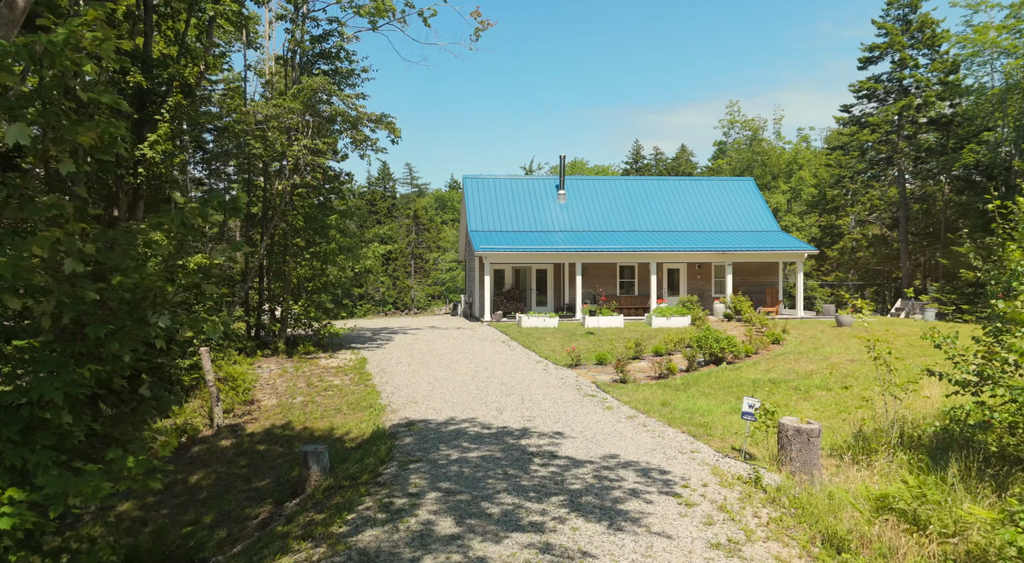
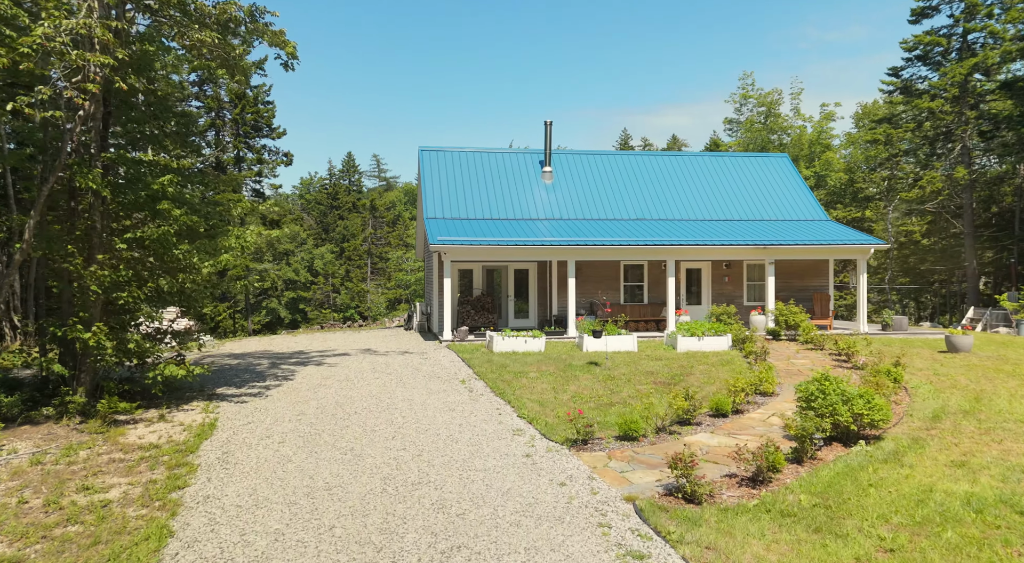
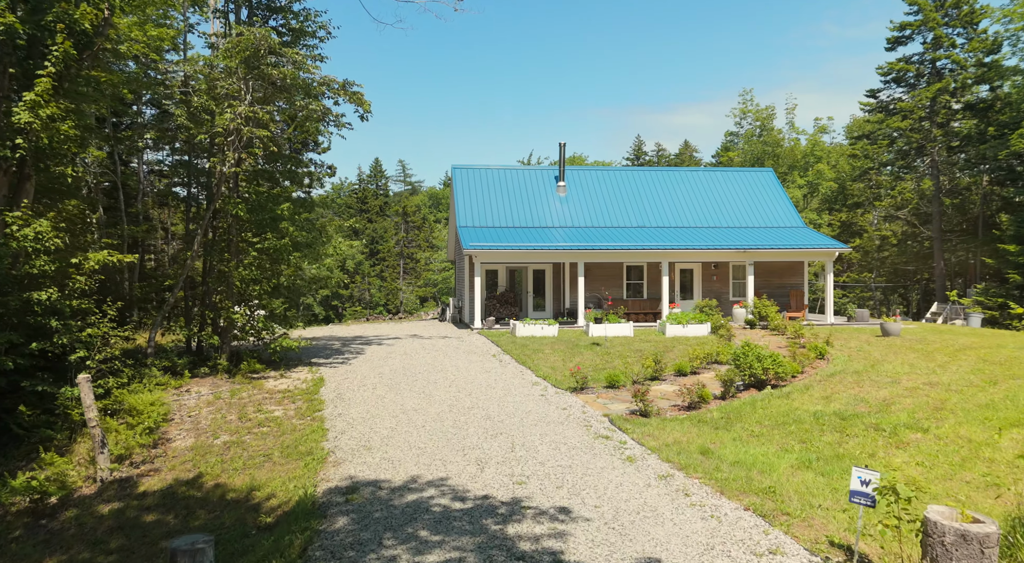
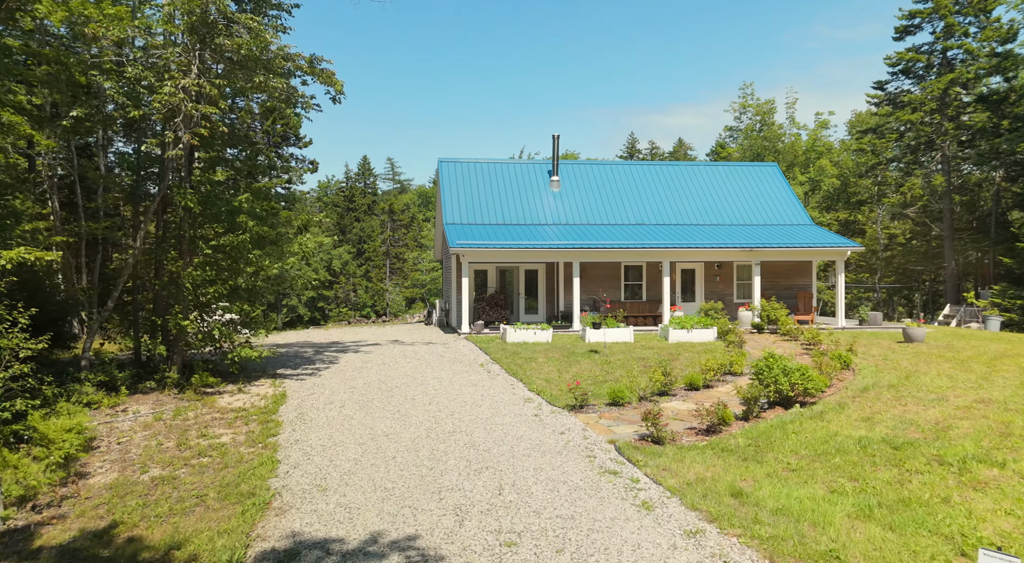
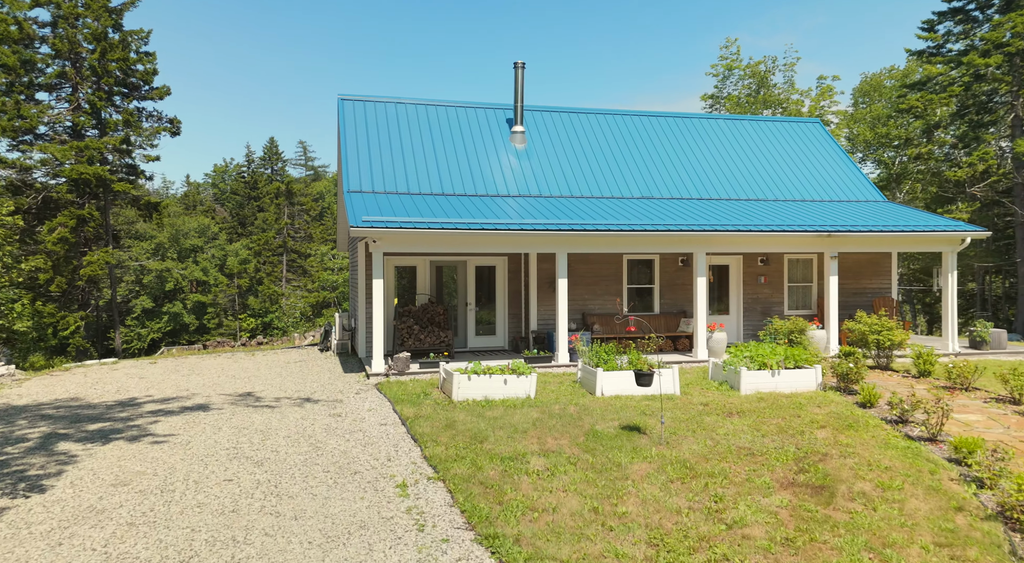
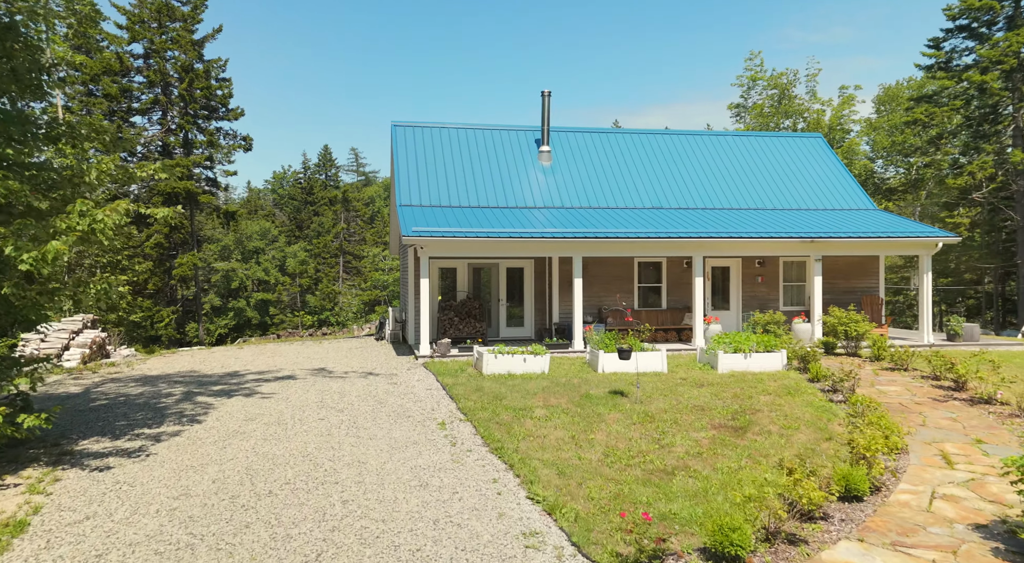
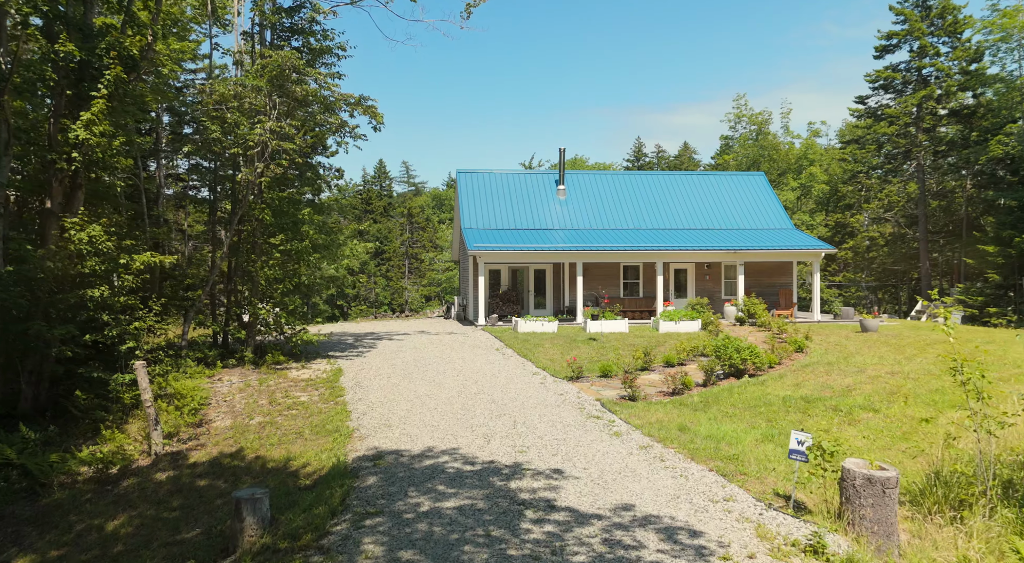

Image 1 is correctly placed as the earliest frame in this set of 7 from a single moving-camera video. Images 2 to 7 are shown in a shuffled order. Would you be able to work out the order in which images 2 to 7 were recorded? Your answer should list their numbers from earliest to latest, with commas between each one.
7, 3, 4, 2, 6, 5
